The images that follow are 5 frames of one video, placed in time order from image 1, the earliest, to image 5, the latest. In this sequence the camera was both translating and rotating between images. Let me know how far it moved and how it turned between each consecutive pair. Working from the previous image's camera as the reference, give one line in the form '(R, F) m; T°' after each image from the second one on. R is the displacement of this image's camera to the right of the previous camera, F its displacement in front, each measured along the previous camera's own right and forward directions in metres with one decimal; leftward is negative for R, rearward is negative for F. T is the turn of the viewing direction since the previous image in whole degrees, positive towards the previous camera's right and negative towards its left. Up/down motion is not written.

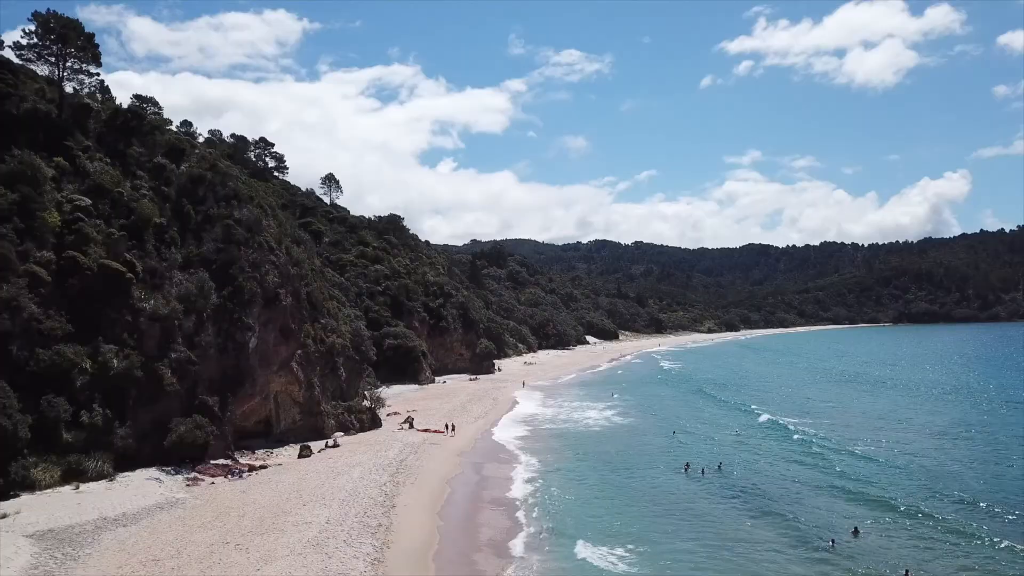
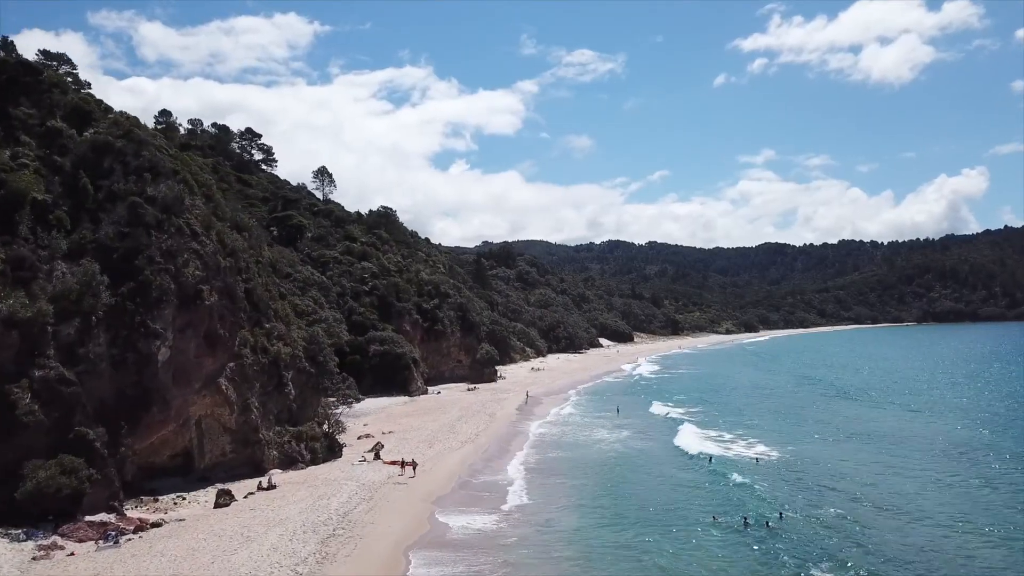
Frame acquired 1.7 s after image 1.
(+0.6, +6.3) m; -1°
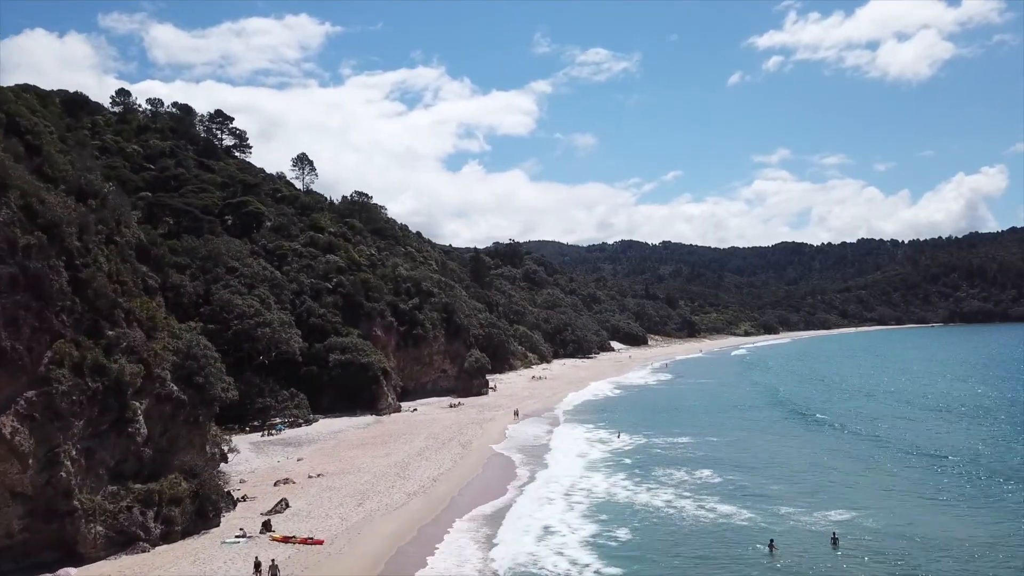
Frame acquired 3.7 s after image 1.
(+1.1, +8.2) m; -1°
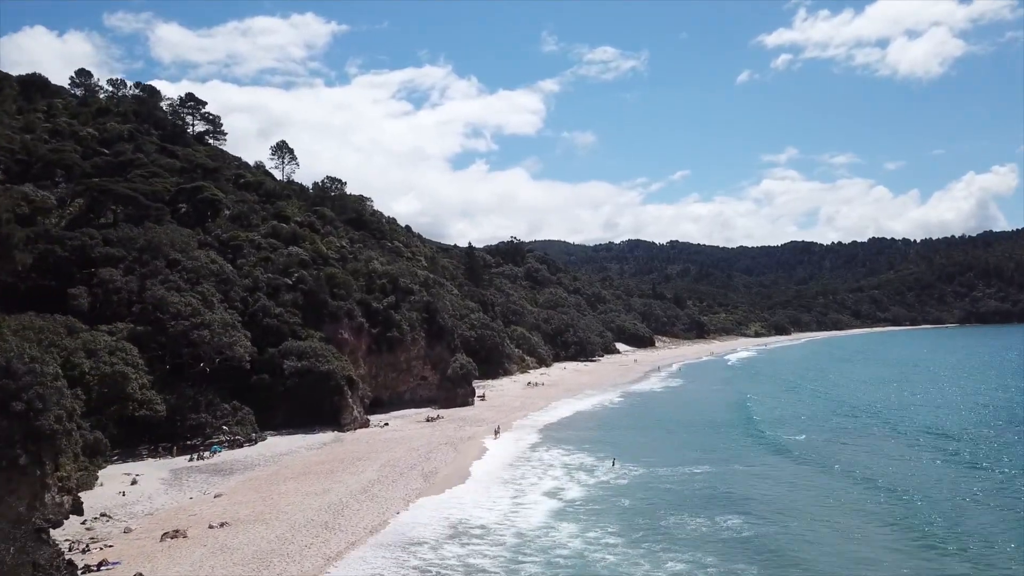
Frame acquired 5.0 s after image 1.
(+0.9, +5.6) m; 0°
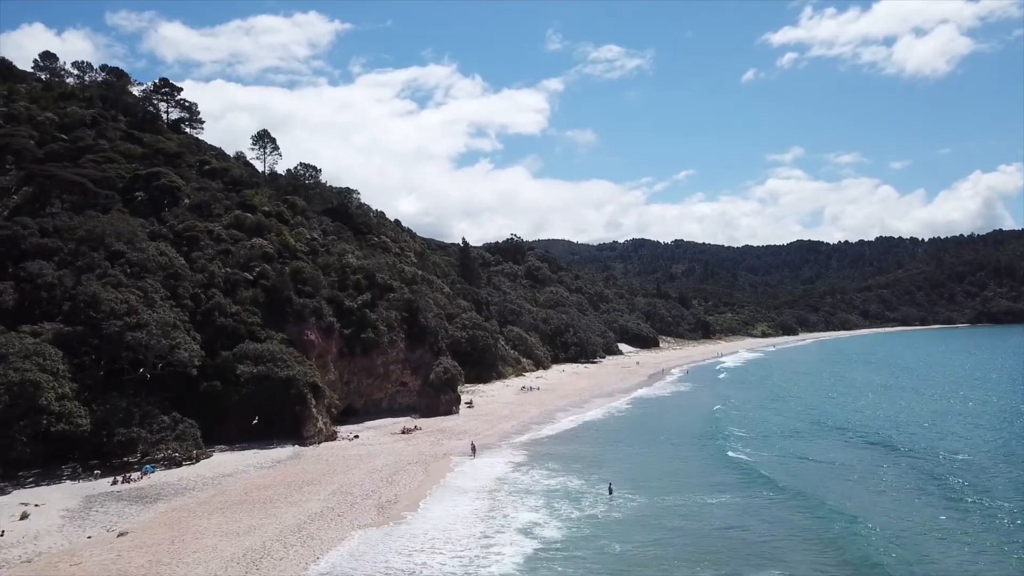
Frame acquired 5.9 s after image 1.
(+0.7, +4.0) m; 0°
